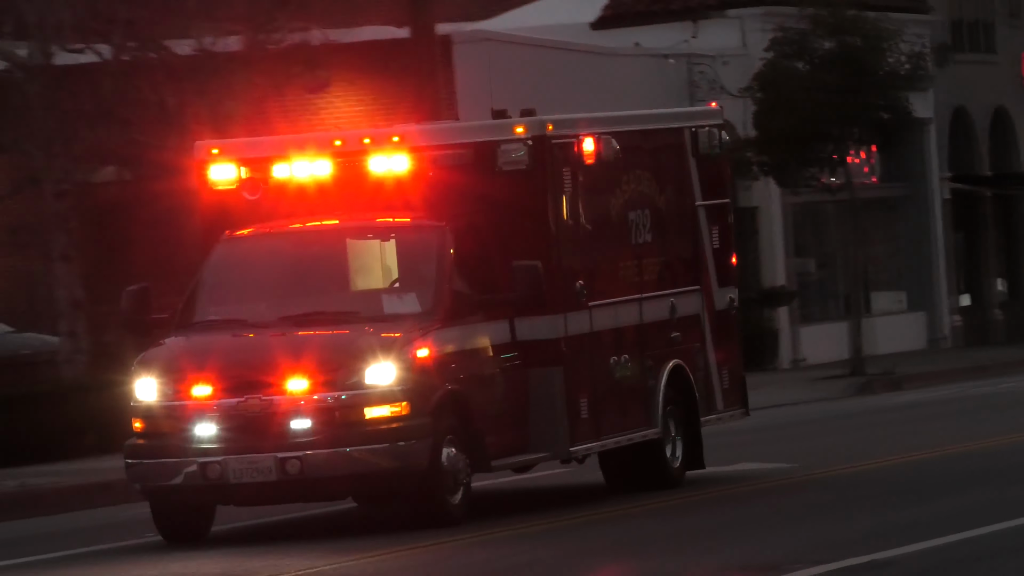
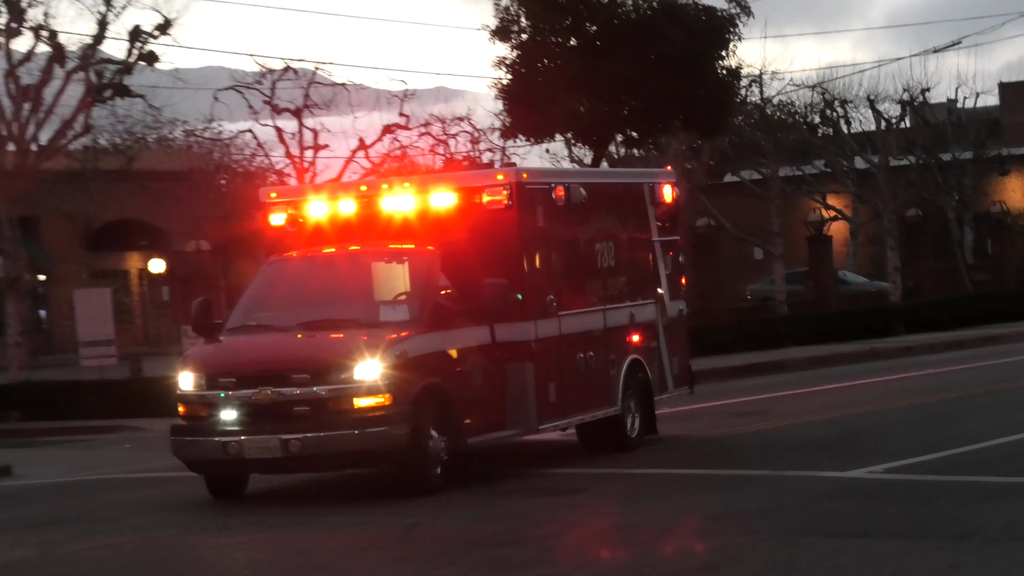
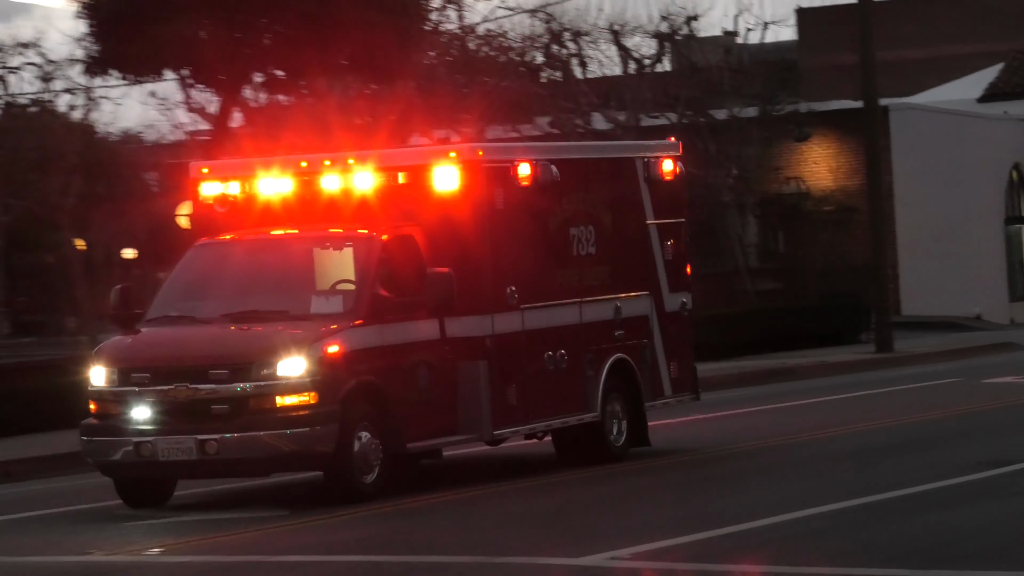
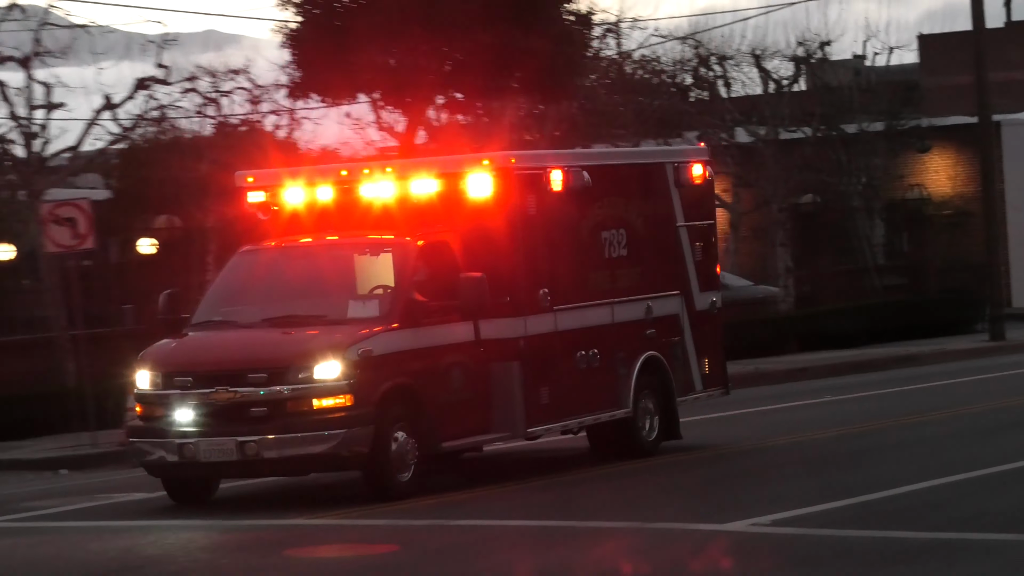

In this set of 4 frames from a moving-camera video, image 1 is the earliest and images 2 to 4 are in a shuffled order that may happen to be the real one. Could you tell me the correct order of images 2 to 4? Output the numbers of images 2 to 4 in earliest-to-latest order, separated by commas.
3, 4, 2
